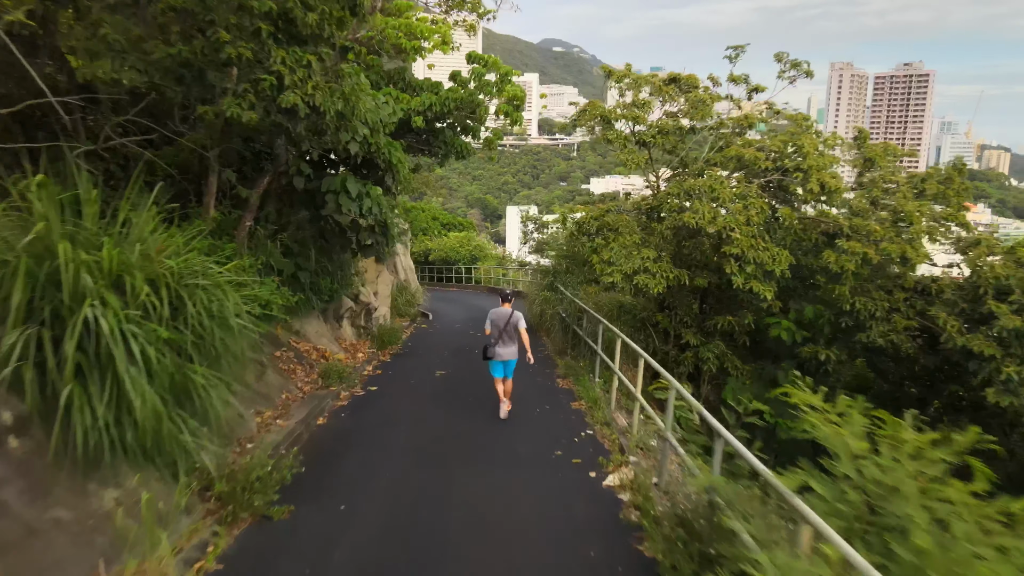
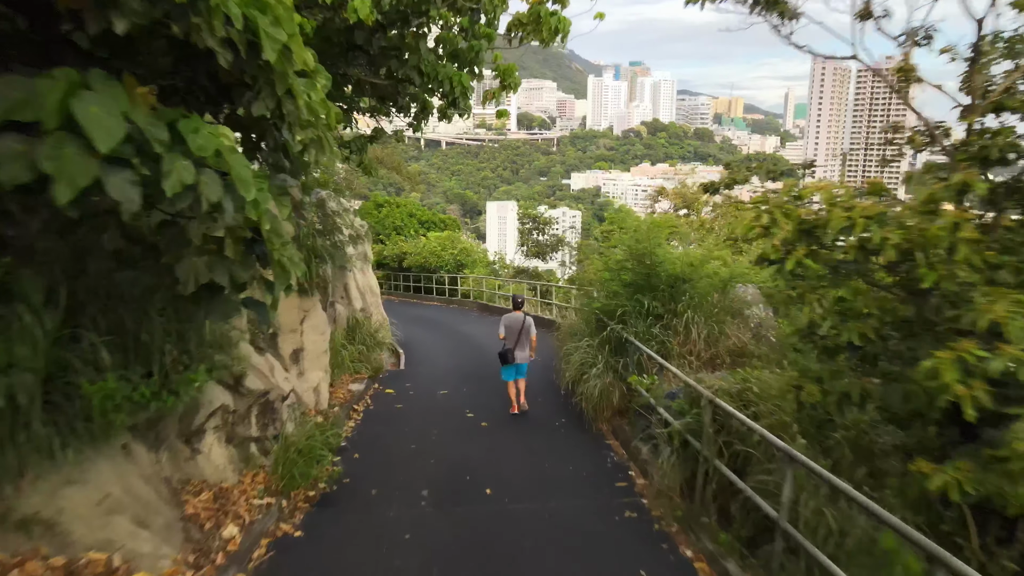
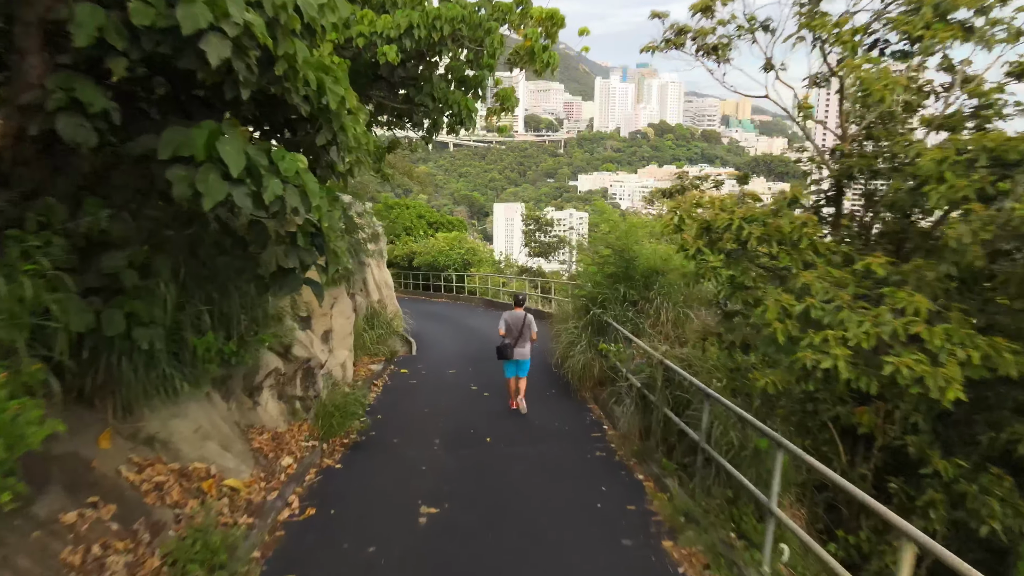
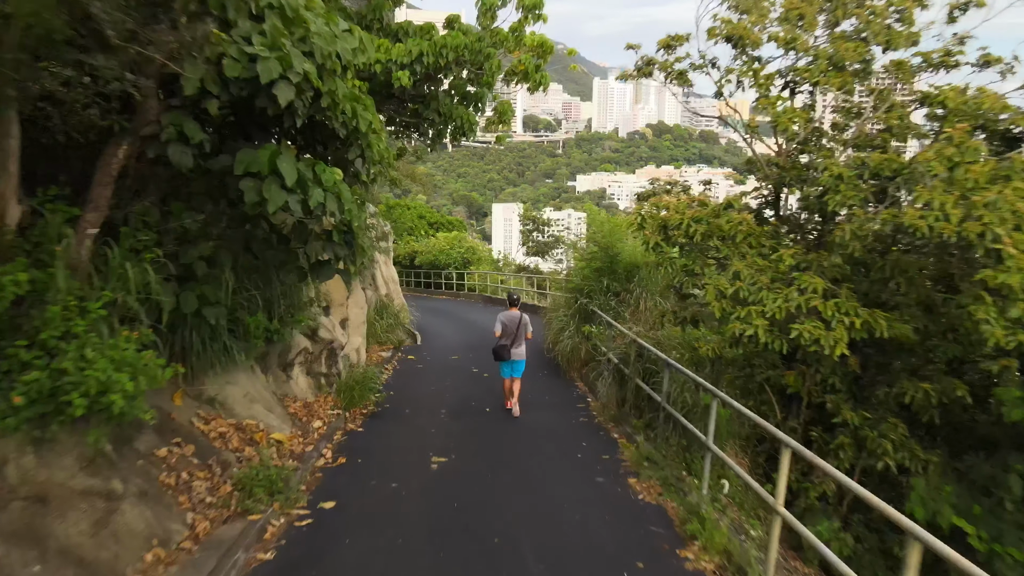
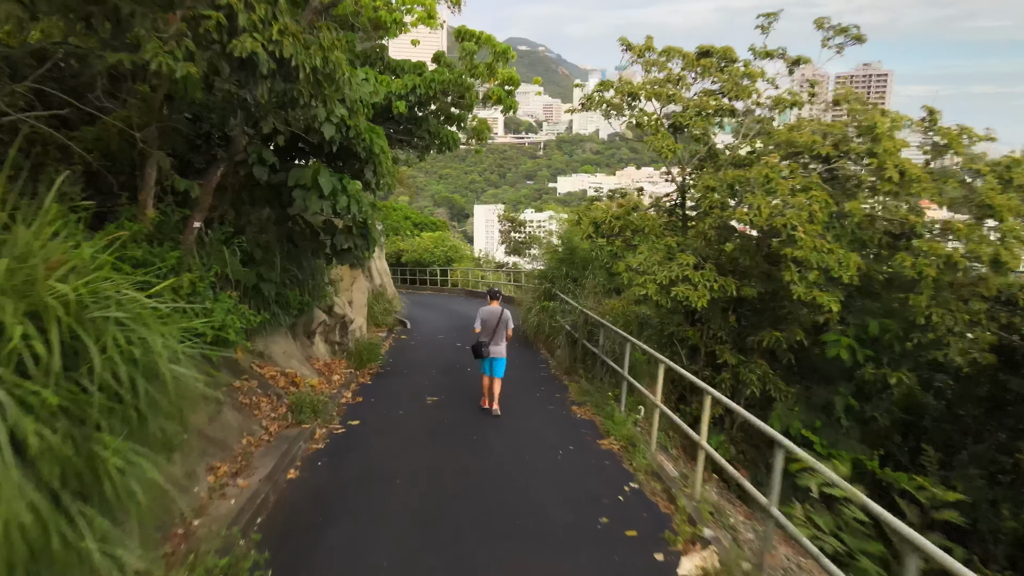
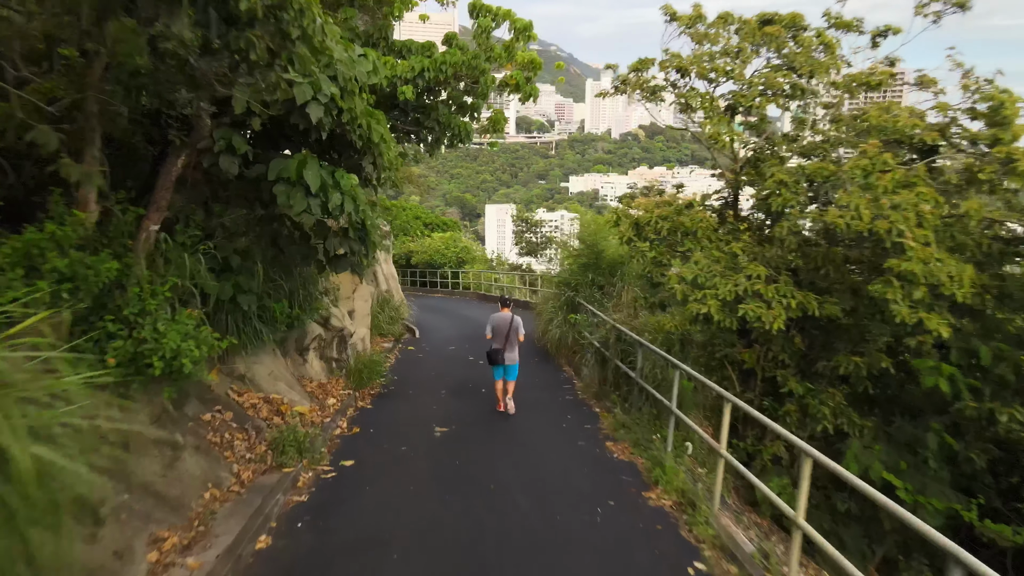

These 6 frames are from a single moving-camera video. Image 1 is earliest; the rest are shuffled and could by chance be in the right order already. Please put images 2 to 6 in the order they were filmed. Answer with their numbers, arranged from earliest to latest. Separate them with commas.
5, 6, 4, 3, 2
